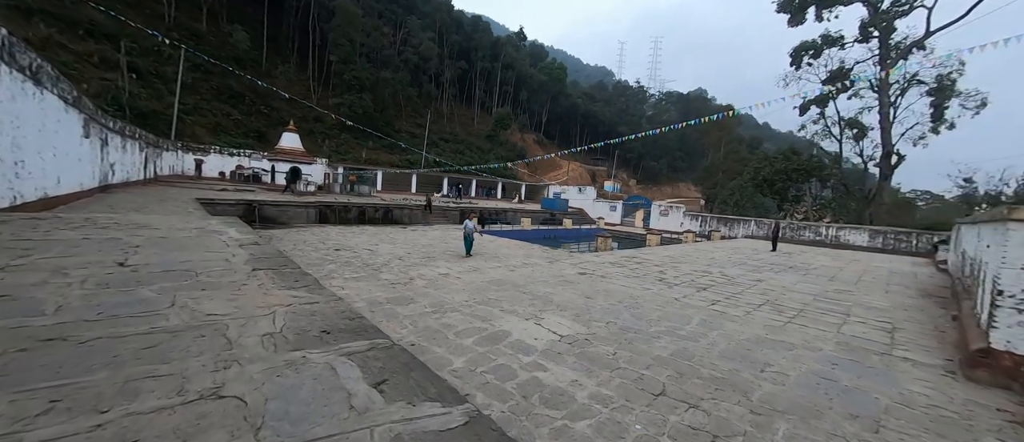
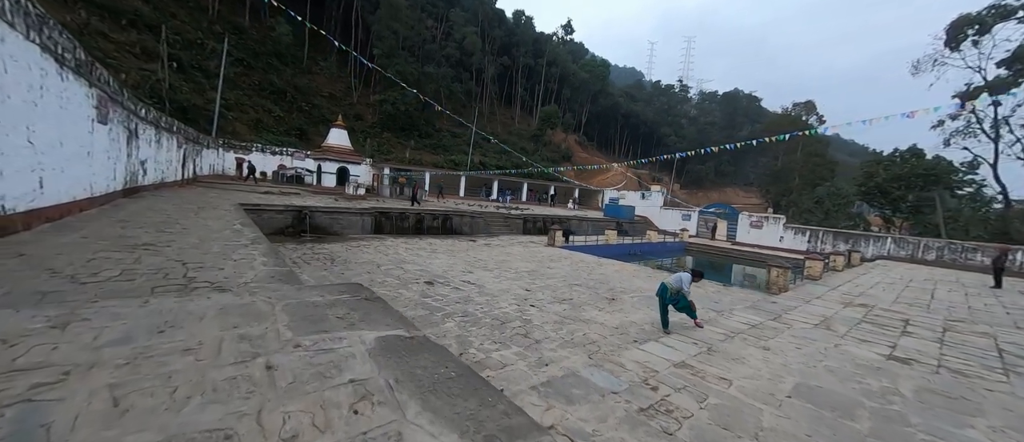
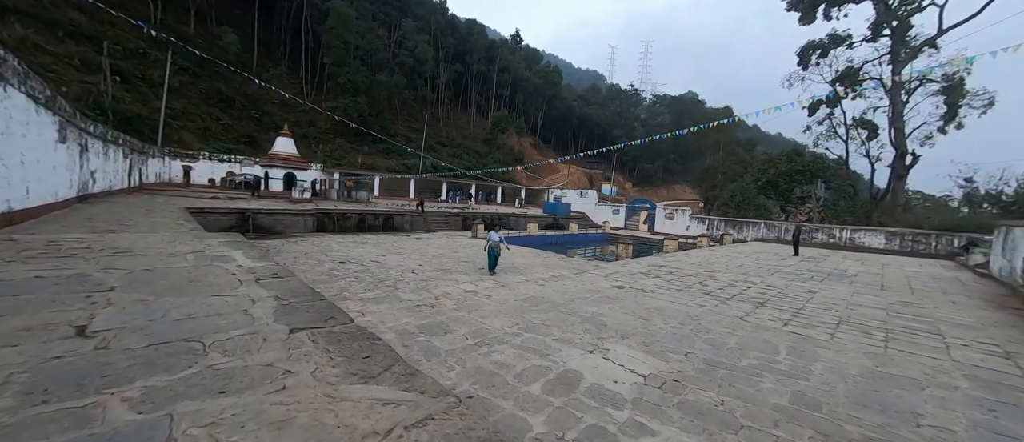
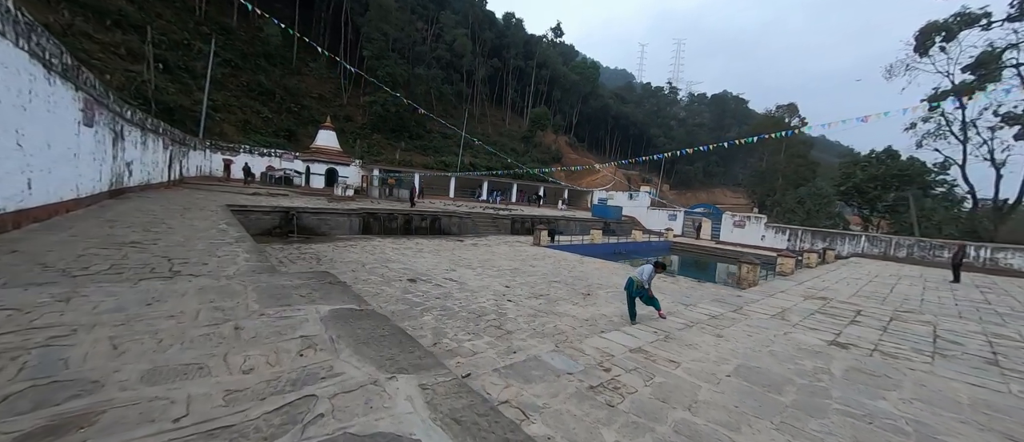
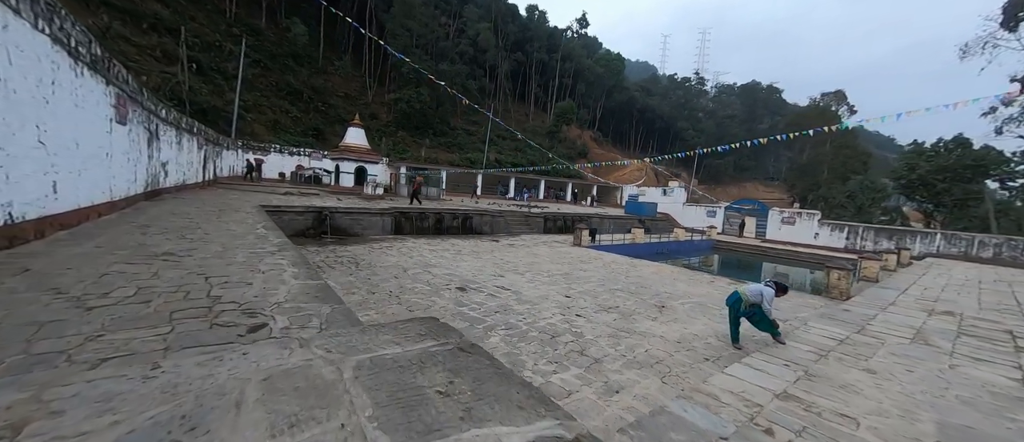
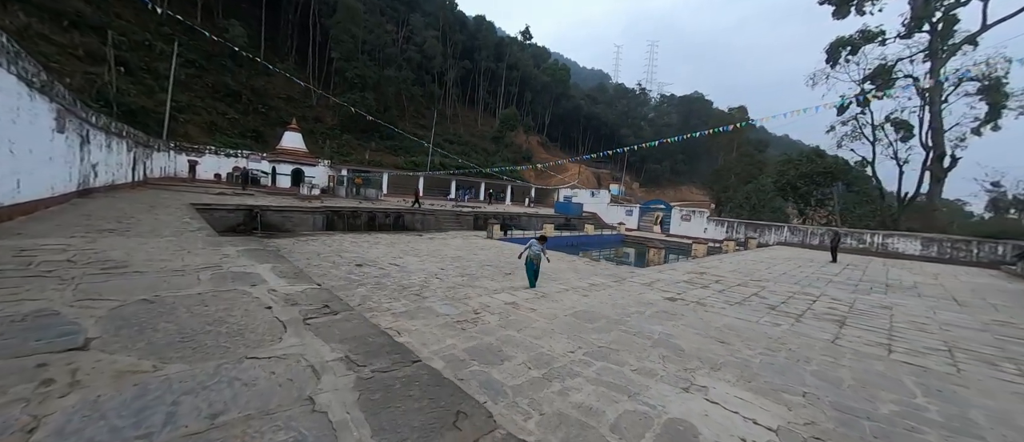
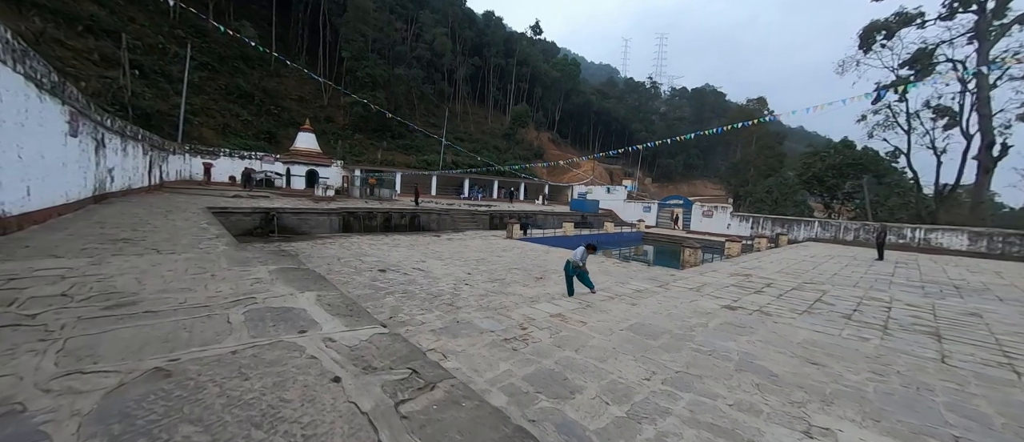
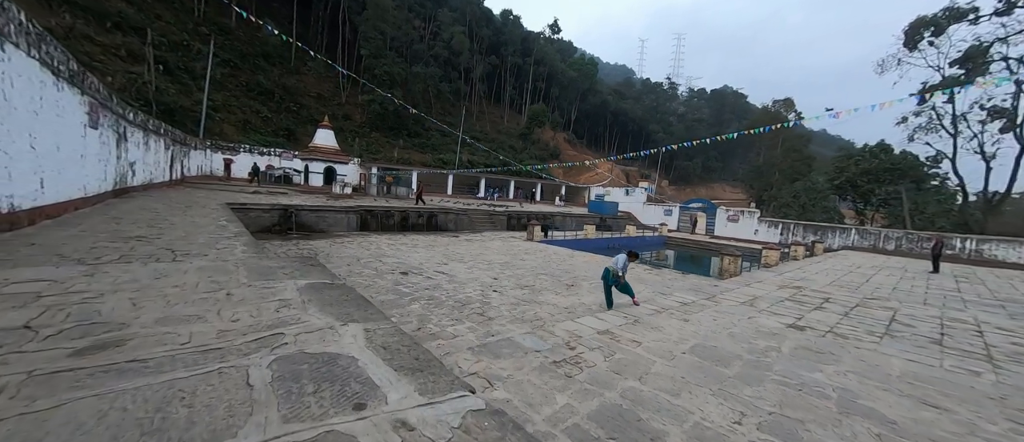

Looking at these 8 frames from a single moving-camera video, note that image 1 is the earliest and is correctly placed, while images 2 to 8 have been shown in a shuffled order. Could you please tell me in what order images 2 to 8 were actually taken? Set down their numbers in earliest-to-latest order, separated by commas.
3, 6, 7, 8, 4, 2, 5
